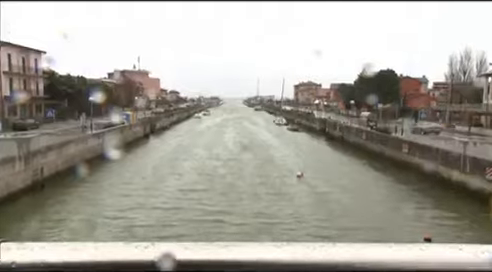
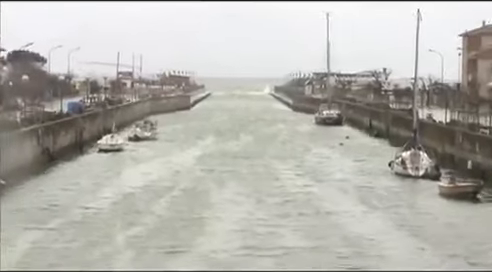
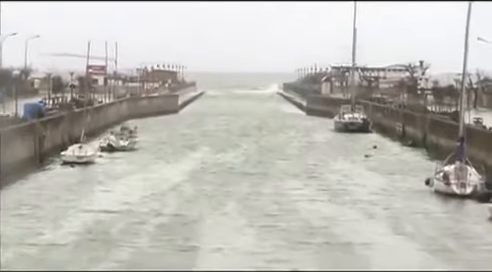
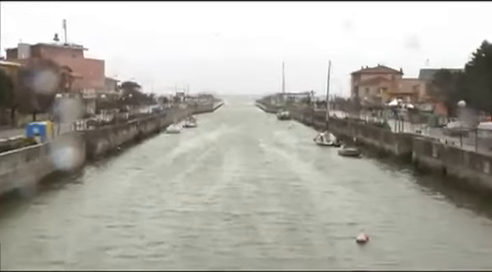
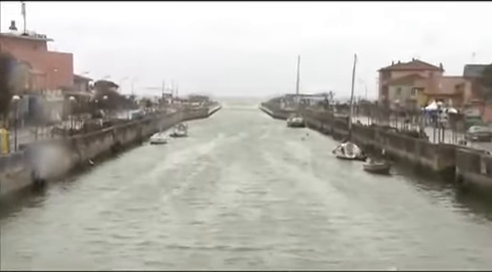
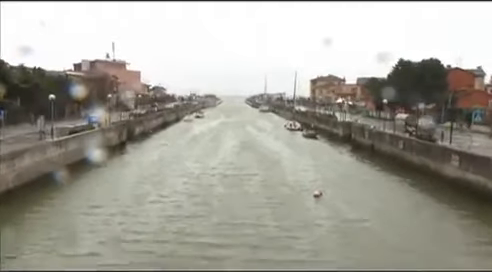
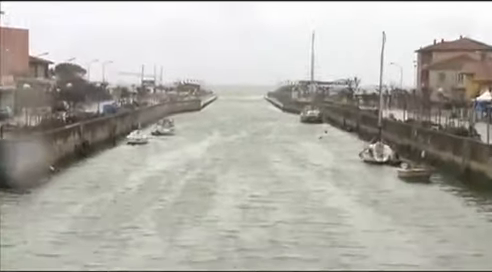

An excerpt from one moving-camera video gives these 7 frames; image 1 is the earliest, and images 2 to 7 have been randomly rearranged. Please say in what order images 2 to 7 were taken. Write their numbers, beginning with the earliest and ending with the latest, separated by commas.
6, 4, 5, 7, 2, 3
